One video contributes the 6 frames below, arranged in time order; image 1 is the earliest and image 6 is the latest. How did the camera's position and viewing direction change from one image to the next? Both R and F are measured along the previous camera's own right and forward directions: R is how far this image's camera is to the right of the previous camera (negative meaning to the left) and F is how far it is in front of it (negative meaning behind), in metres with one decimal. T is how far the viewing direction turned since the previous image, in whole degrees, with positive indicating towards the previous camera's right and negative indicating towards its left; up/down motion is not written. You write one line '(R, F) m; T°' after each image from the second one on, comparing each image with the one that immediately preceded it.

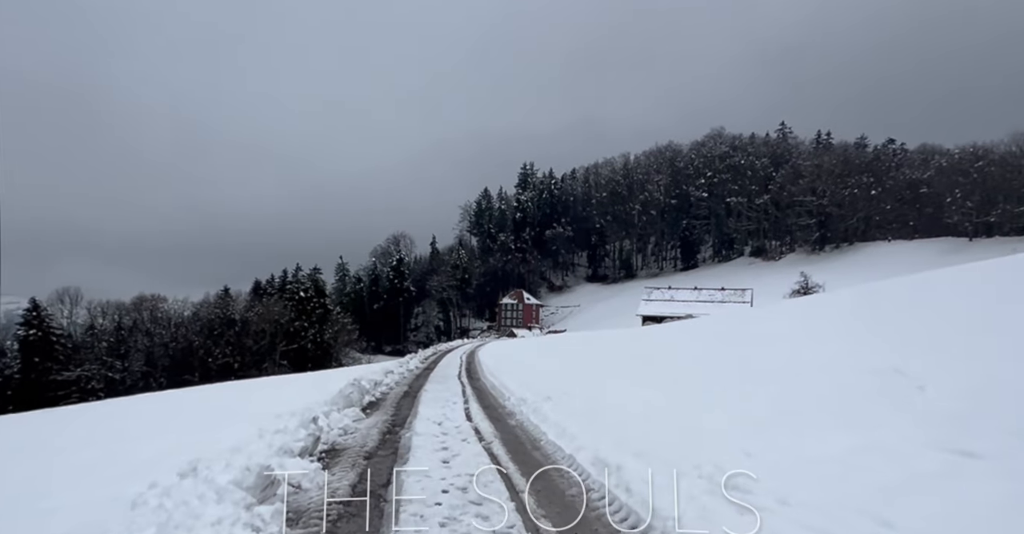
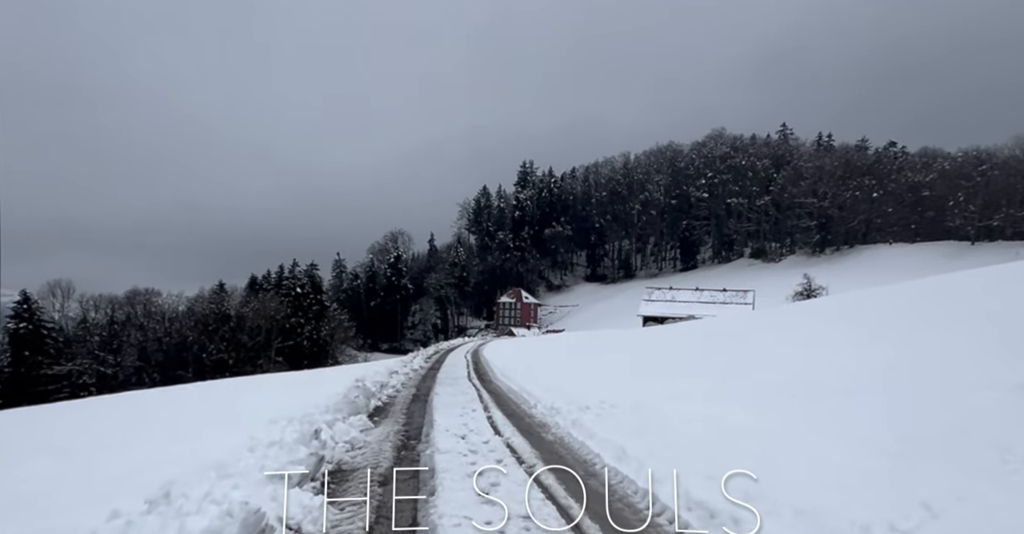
(-0.4, +0.7) m; 0°
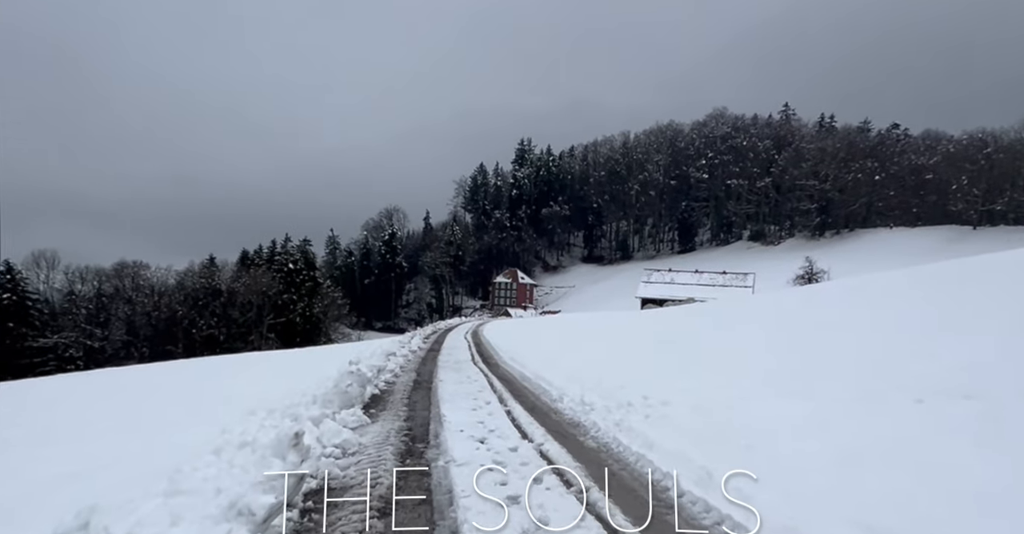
(-0.3, +1.1) m; +1°
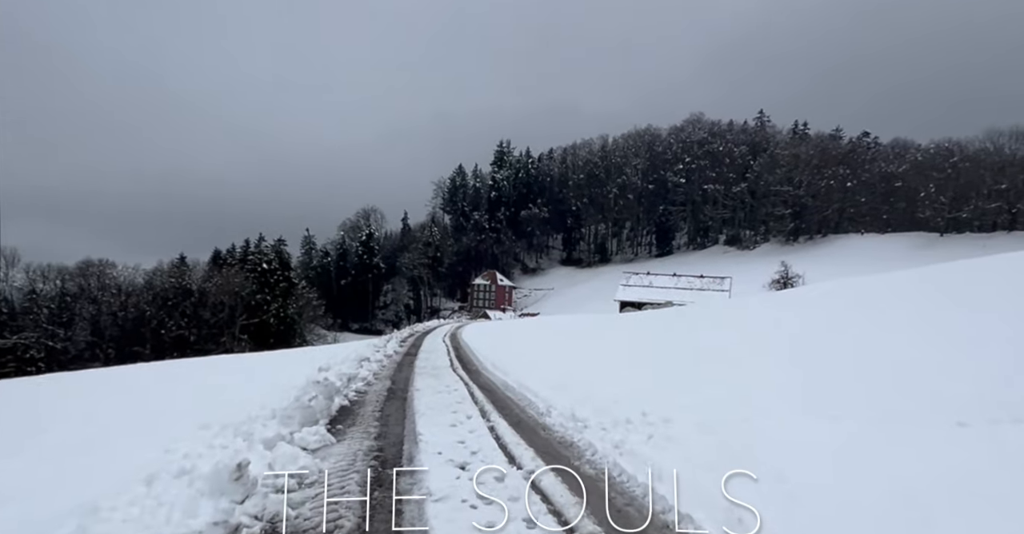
(-0.1, +0.3) m; +2°
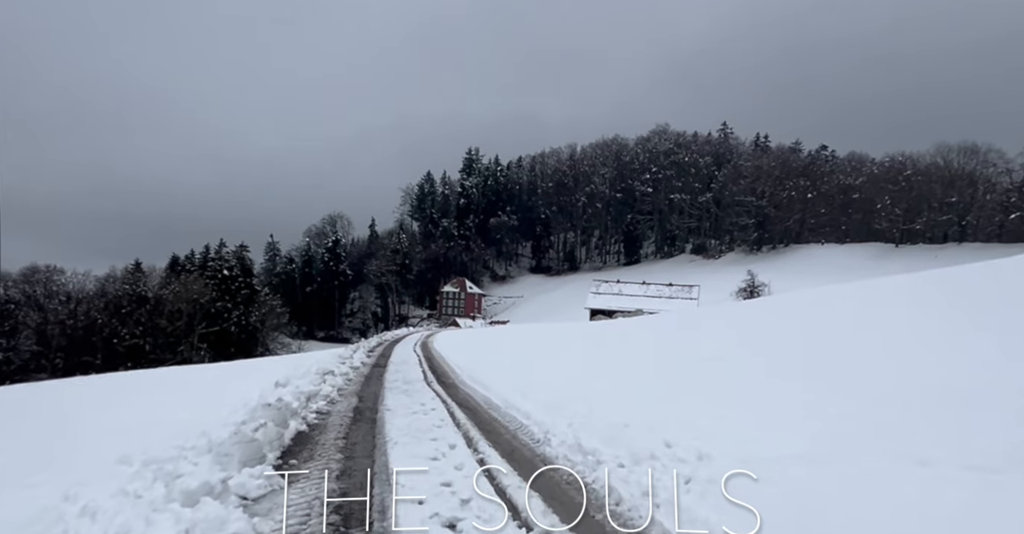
(-0.2, +0.4) m; +3°
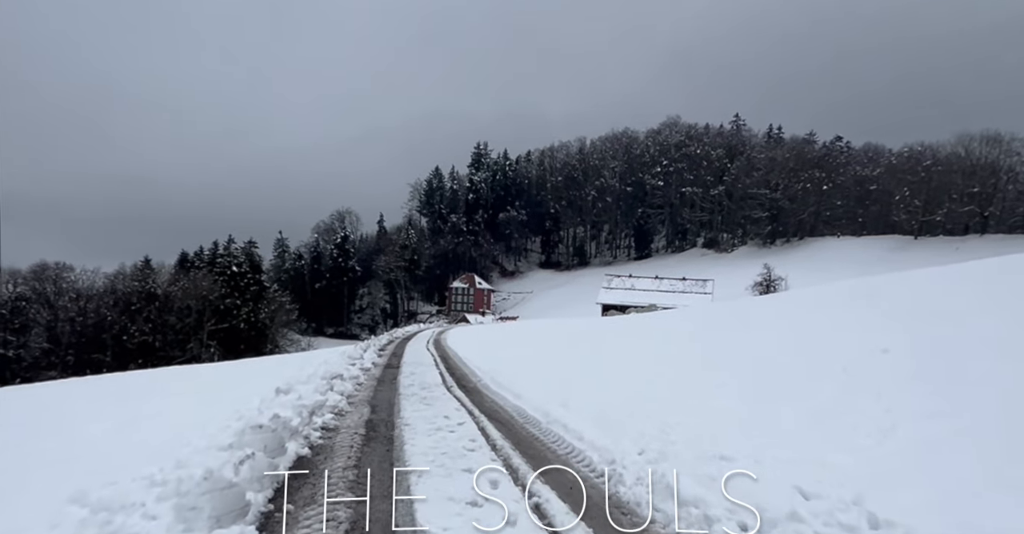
(-0.2, +0.8) m; -1°
